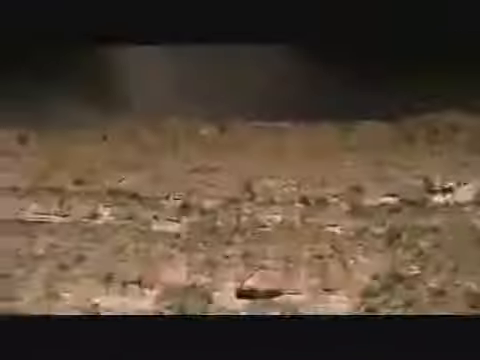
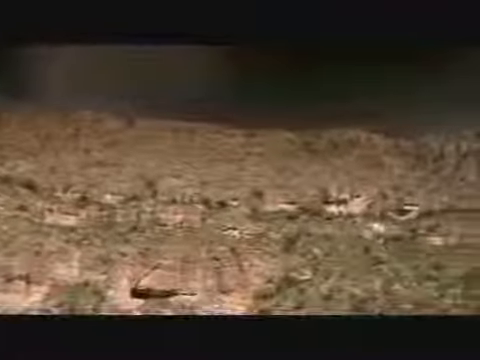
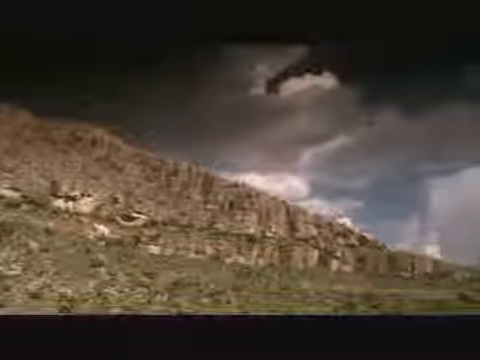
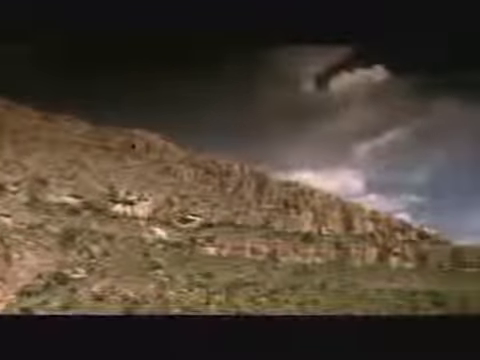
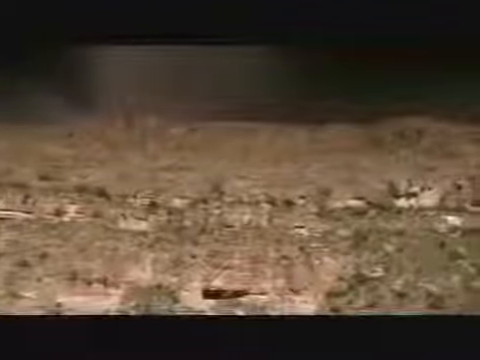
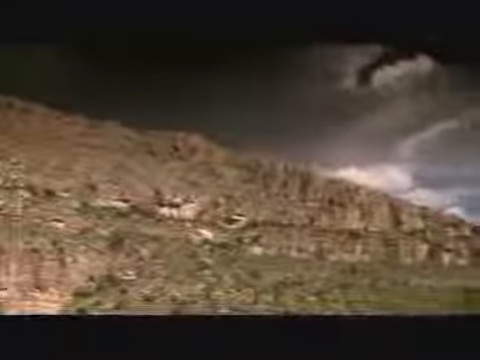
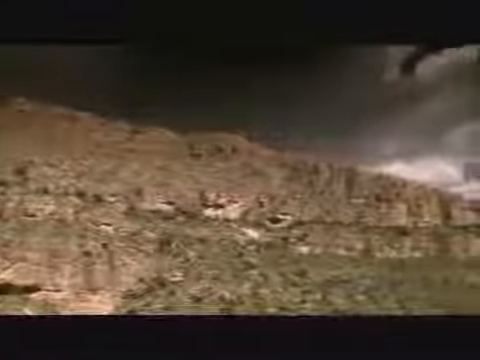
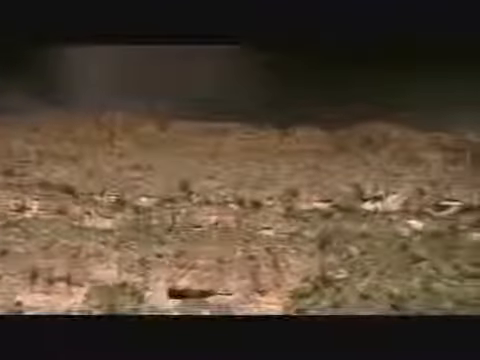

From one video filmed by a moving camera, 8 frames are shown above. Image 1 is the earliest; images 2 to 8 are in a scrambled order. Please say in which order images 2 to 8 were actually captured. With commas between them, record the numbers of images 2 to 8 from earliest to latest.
5, 8, 2, 7, 6, 4, 3
